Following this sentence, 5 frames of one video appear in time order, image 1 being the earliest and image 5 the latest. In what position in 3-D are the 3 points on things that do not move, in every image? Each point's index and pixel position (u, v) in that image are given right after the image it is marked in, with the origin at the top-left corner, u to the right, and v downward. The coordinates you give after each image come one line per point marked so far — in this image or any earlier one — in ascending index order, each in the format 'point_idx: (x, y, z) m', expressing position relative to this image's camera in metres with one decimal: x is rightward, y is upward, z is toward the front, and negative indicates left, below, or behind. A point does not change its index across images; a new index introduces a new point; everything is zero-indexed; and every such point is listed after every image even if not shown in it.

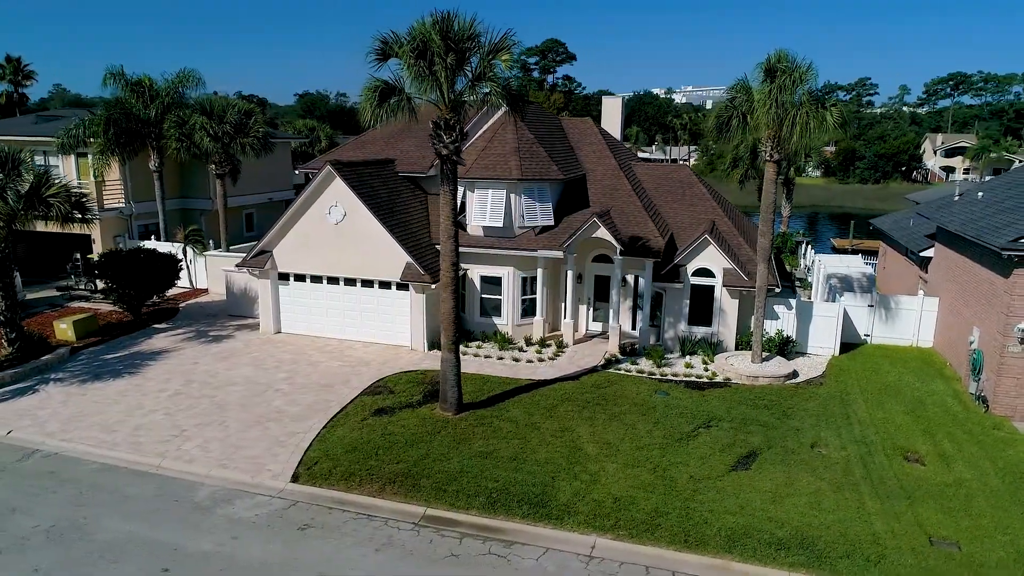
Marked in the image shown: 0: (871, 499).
0: (+6.3, -3.7, +12.6) m
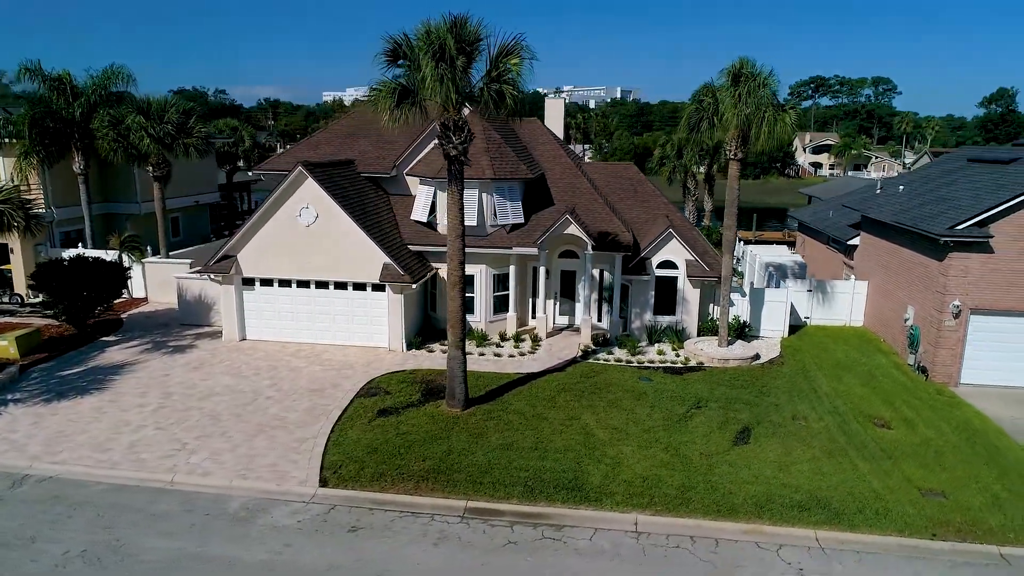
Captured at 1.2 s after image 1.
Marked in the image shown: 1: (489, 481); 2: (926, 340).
0: (+6.9, -3.4, +14.1) m
1: (-0.4, -3.6, +13.2) m
2: (+10.8, -1.4, +18.7) m
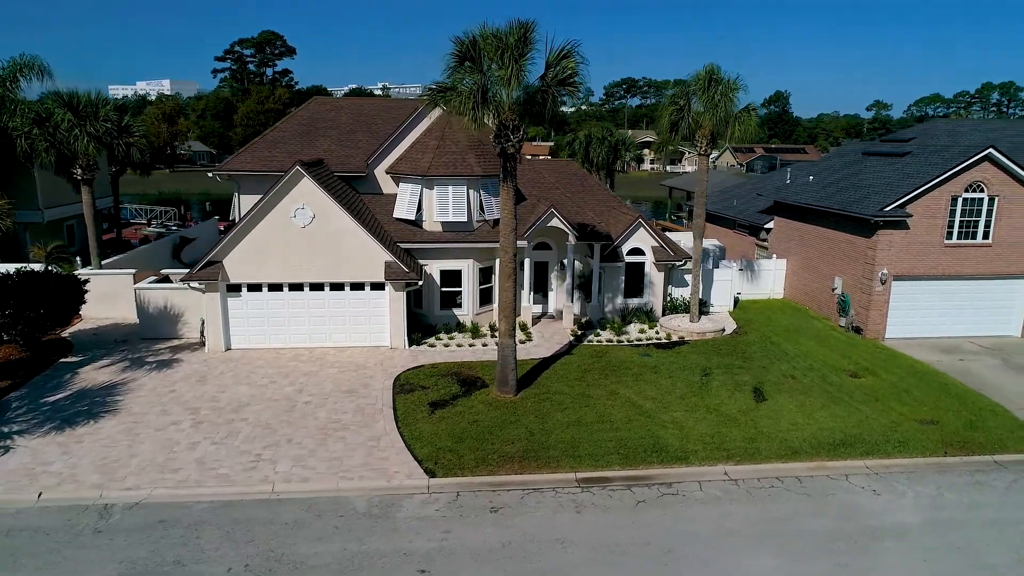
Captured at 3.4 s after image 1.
0: (+8.2, -2.7, +17.0) m
1: (+1.4, -3.3, +14.3) m
2: (+10.7, -0.5, +22.4) m
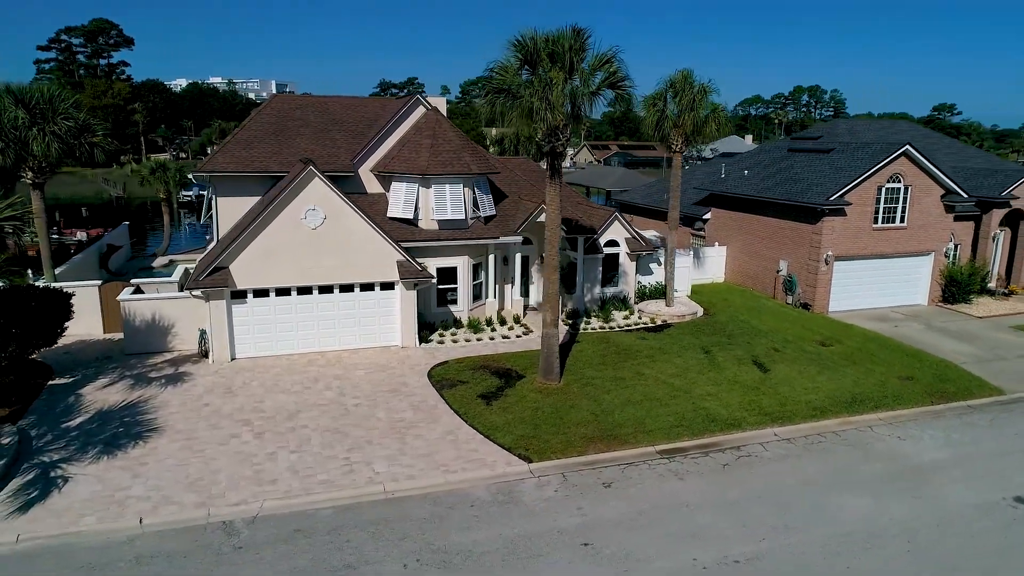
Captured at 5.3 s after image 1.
0: (+9.0, -2.2, +19.5) m
1: (+3.0, -3.0, +15.5) m
2: (+10.3, +0.2, +25.3) m
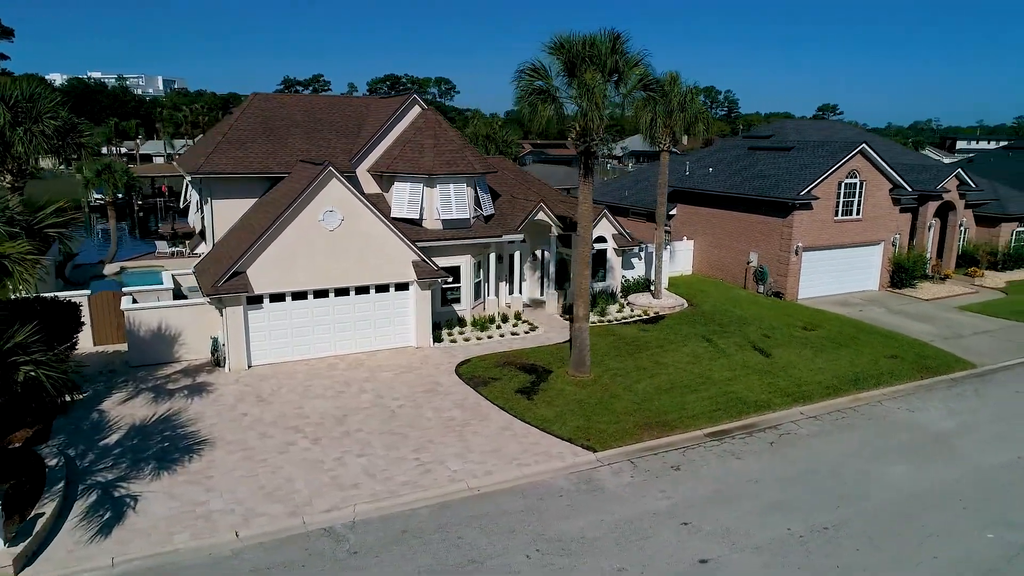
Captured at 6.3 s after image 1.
0: (+9.5, -1.8, +21.1) m
1: (+4.1, -2.9, +16.3) m
2: (+9.9, +0.5, +27.0) m
